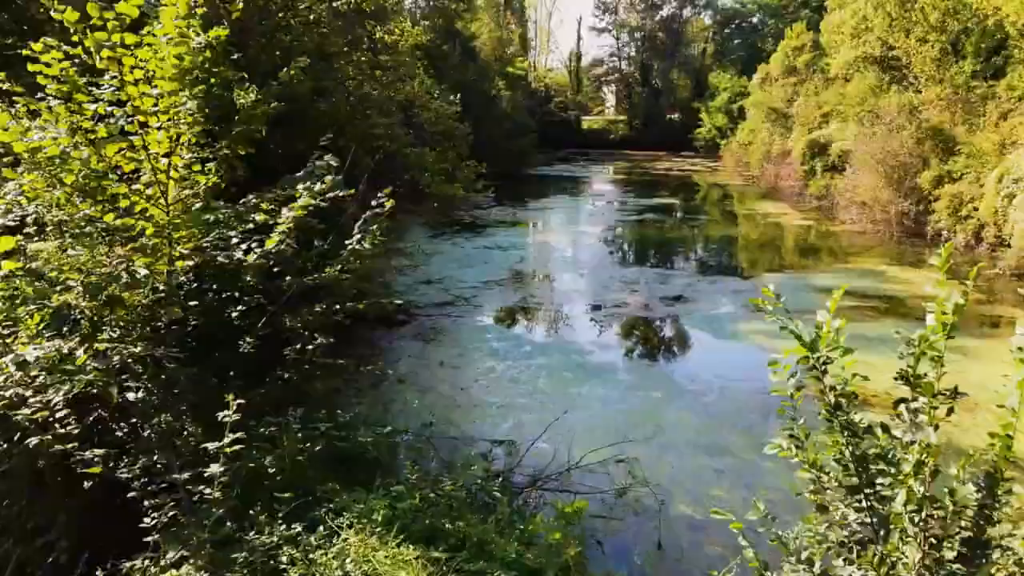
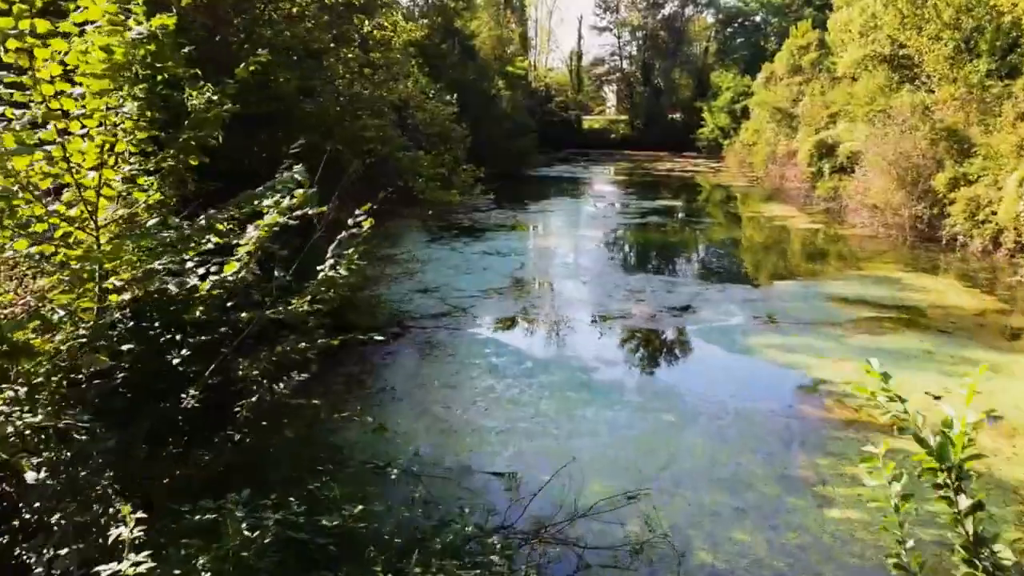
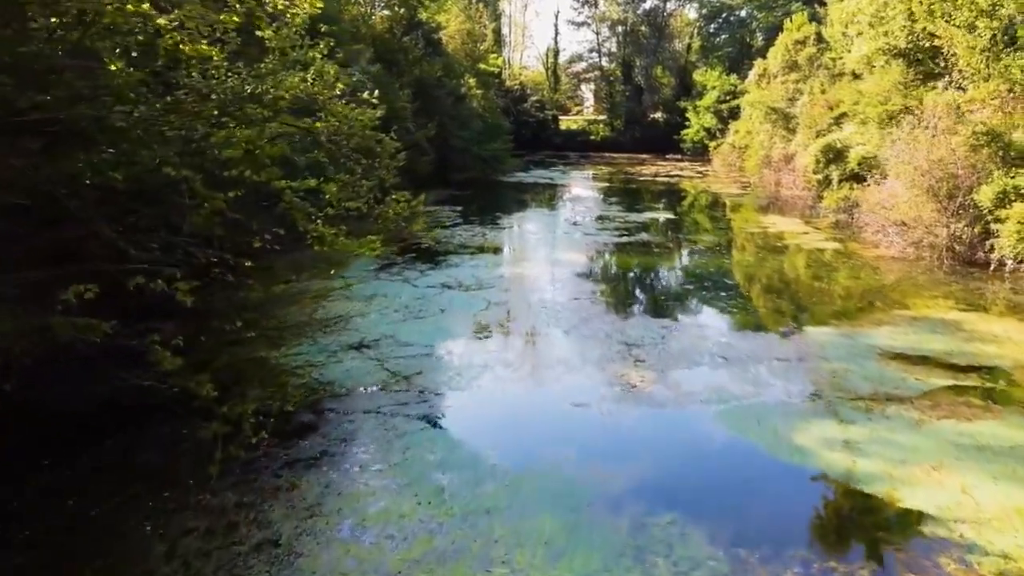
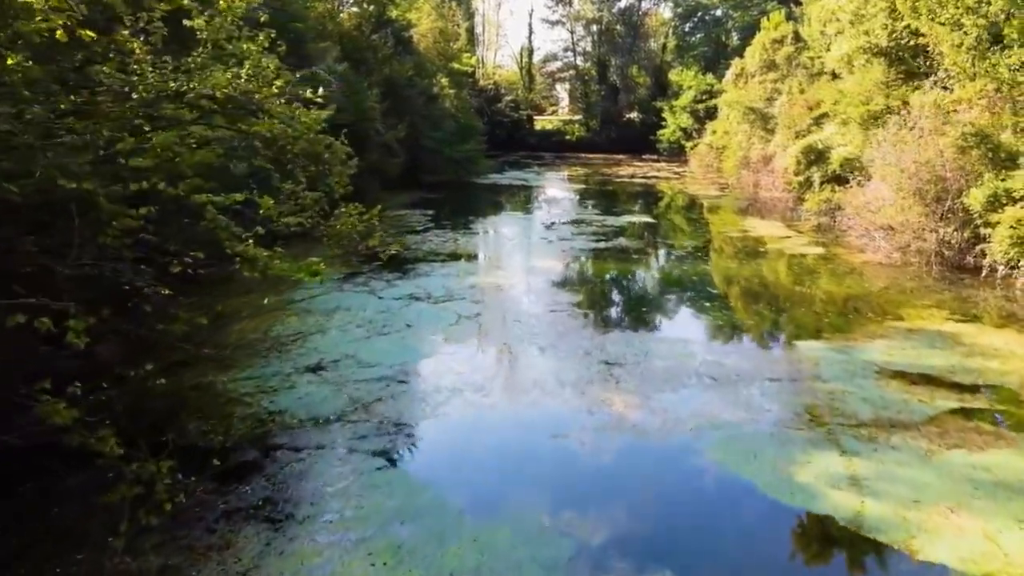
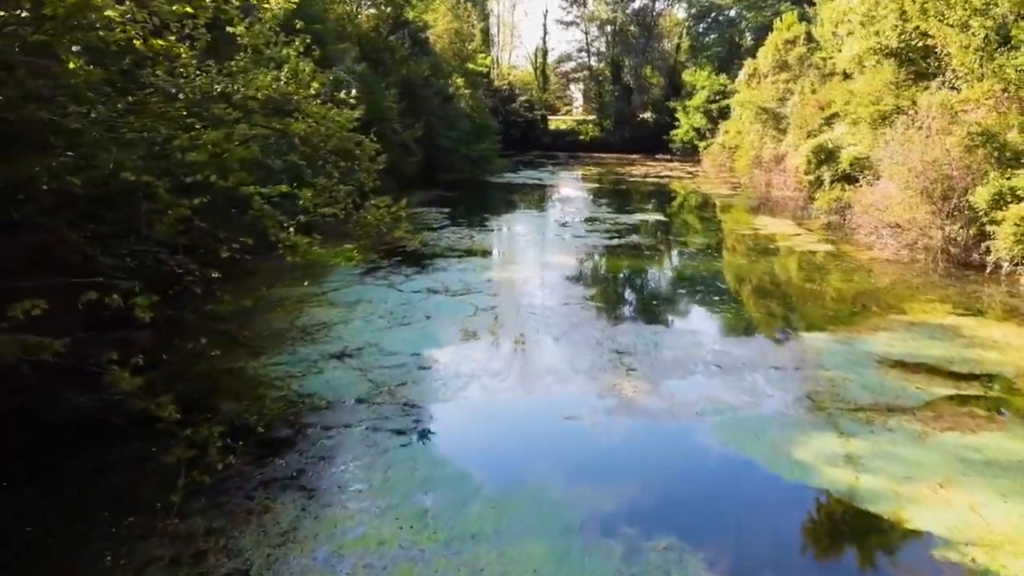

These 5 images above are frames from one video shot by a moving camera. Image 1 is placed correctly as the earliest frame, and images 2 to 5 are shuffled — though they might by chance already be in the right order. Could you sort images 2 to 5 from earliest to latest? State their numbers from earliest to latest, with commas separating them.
2, 3, 5, 4
